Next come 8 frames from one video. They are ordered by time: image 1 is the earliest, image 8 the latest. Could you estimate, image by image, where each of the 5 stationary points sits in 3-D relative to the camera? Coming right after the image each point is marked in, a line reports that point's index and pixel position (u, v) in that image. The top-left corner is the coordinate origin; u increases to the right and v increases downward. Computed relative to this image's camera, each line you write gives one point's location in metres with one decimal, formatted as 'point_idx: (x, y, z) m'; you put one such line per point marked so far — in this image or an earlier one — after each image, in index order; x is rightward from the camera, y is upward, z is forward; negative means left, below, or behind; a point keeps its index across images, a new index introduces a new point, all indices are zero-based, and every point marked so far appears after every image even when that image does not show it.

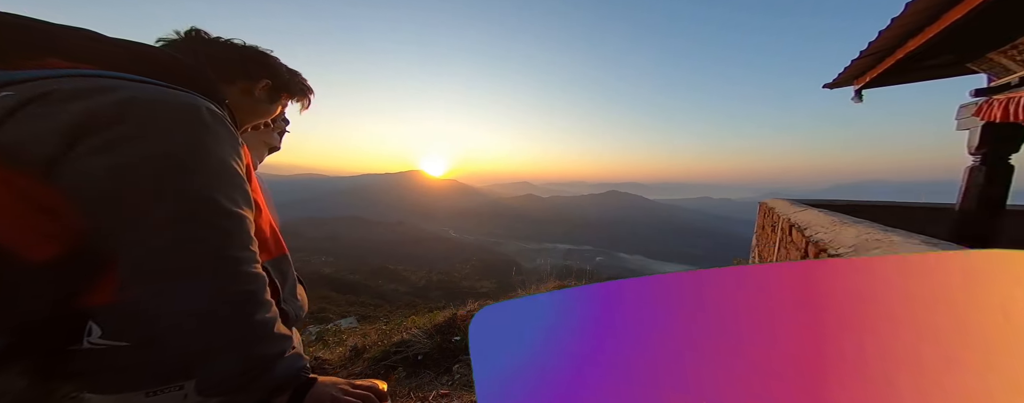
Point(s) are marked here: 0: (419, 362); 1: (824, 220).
0: (-1.2, -2.0, +3.3) m
1: (+2.2, -0.1, +2.0) m
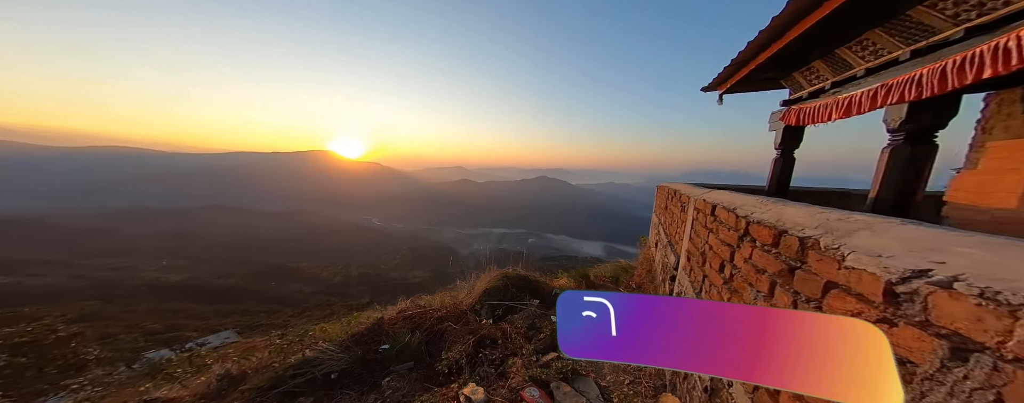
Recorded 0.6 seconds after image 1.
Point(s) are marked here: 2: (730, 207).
0: (-1.8, -1.8, +2.8) m
1: (+1.8, 0.0, +2.2) m
2: (+1.6, 0.0, +2.0) m
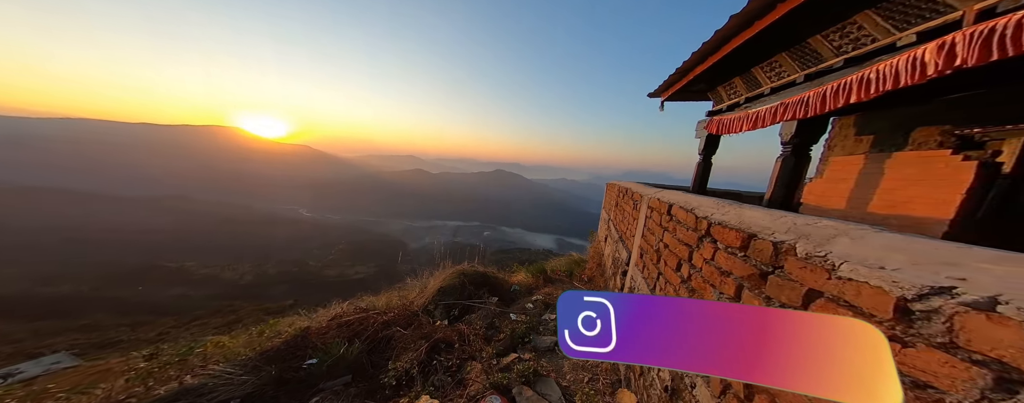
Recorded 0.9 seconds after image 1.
0: (-2.2, -1.7, +2.3) m
1: (+1.5, 0.0, +2.3) m
2: (+1.3, 0.0, +2.1) m
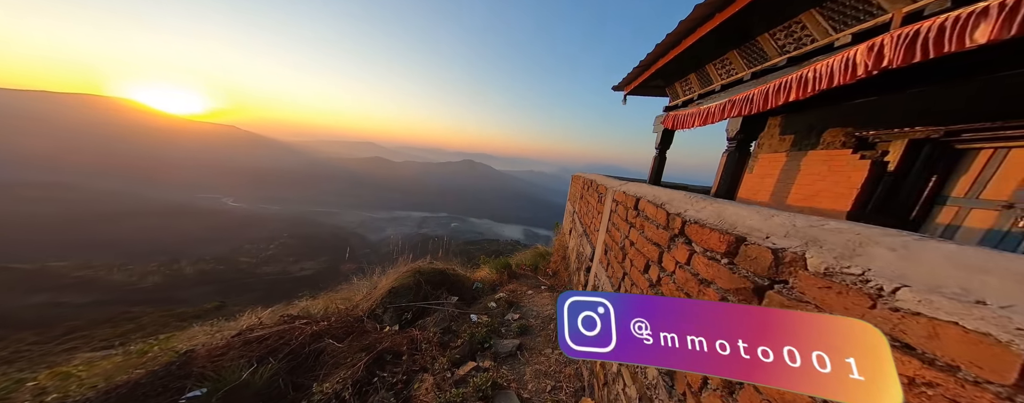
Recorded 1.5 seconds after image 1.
0: (-2.5, -1.7, +1.8) m
1: (+1.1, +0.1, +2.2) m
2: (+1.0, 0.0, +1.9) m
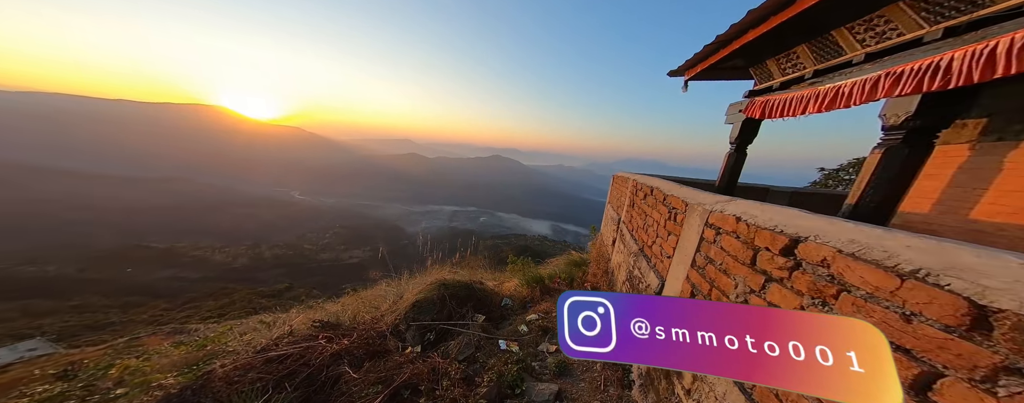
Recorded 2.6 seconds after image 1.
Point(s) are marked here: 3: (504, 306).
0: (-2.3, -1.8, +1.6) m
1: (+1.4, -0.1, +1.5) m
2: (+1.2, -0.1, +1.3) m
3: (-0.1, -1.6, +4.1) m
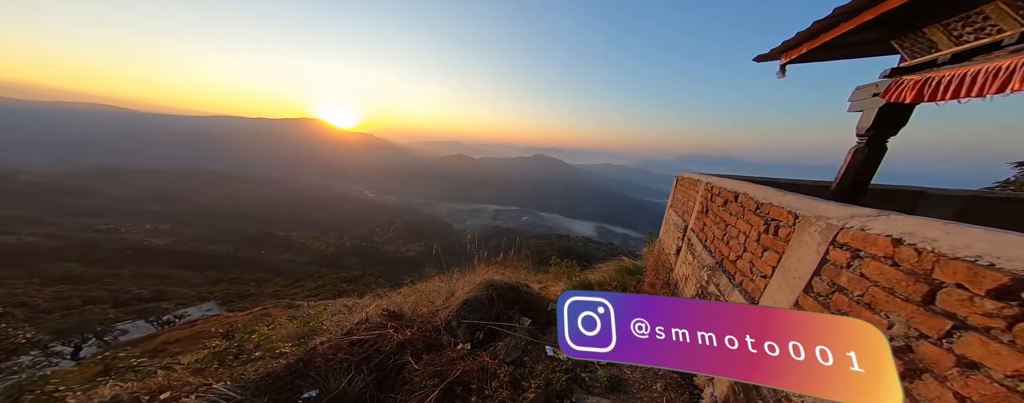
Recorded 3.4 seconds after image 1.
0: (-2.0, -1.8, +2.0) m
1: (+1.6, -0.1, +1.2) m
2: (+1.5, -0.2, +1.0) m
3: (+0.6, -1.6, +4.0) m
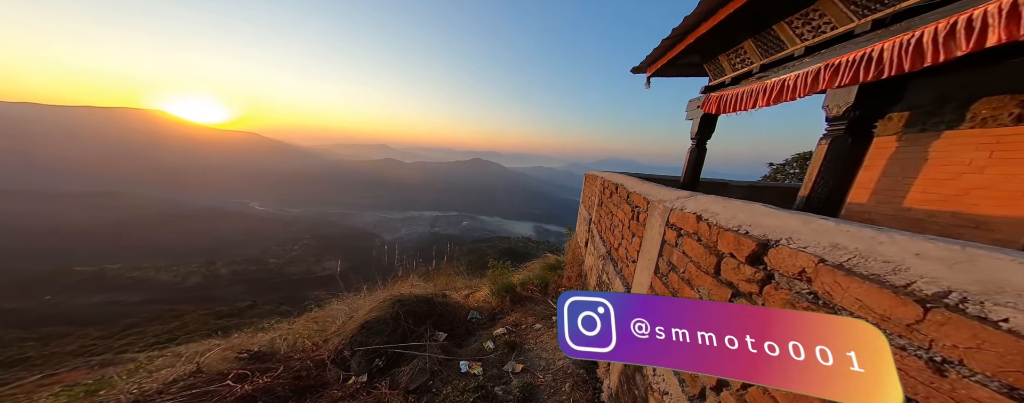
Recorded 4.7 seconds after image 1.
0: (-2.6, -1.9, +1.1) m
1: (+1.1, 0.0, +1.3) m
2: (+0.9, -0.1, +1.0) m
3: (-0.6, -1.6, +3.7) m
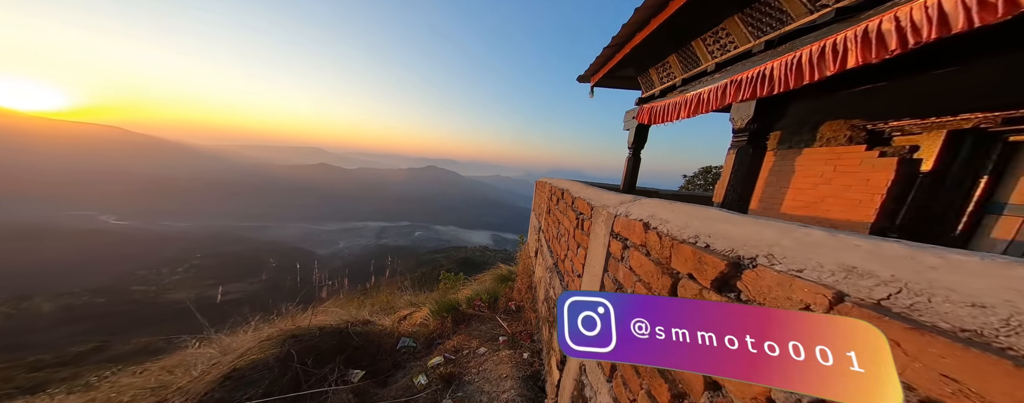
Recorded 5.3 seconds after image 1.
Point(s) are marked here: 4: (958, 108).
0: (-2.7, -1.9, +0.2) m
1: (+0.8, 0.0, +1.2) m
2: (+0.7, -0.1, +0.9) m
3: (-1.3, -1.7, +3.2) m
4: (+3.3, +0.7, +2.0) m
